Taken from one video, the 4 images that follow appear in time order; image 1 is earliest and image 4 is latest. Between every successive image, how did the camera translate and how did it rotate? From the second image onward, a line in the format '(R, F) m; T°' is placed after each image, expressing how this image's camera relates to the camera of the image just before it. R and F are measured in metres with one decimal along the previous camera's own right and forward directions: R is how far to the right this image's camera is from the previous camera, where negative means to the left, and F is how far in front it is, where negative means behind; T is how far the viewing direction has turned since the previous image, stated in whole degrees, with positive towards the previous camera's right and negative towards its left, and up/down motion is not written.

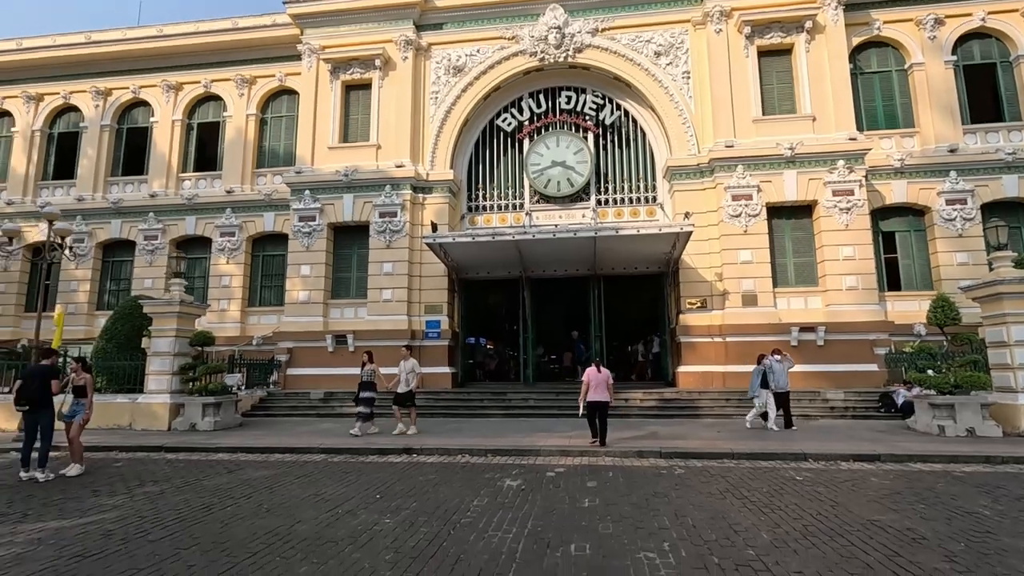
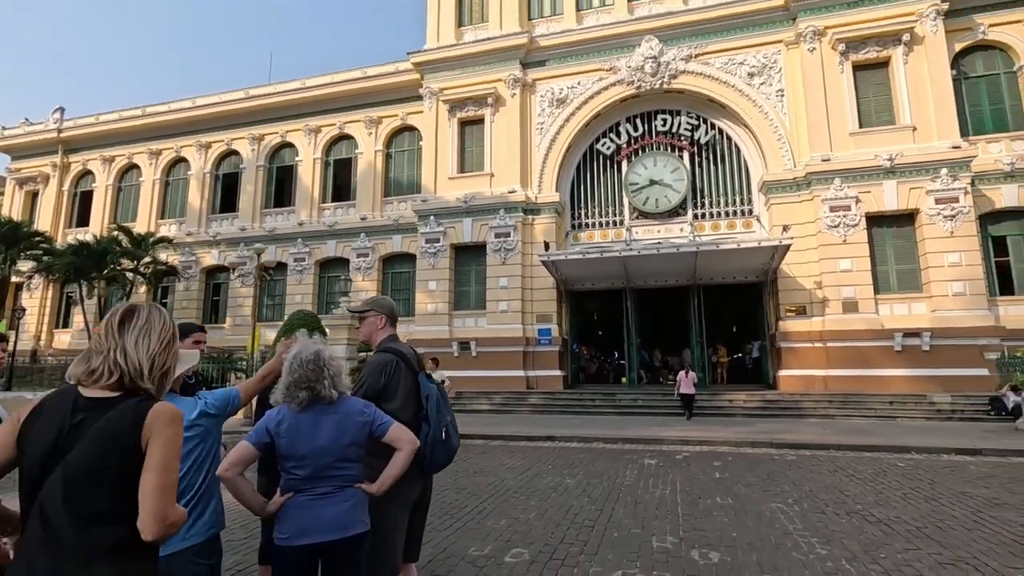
(-1.0, -2.1) m; -8°
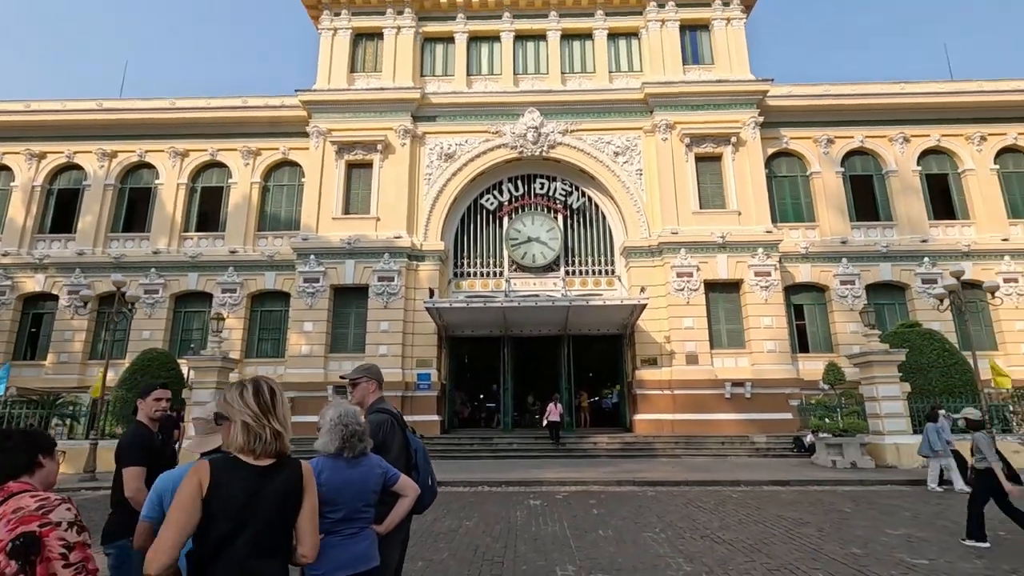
(-0.7, -0.7) m; +14°
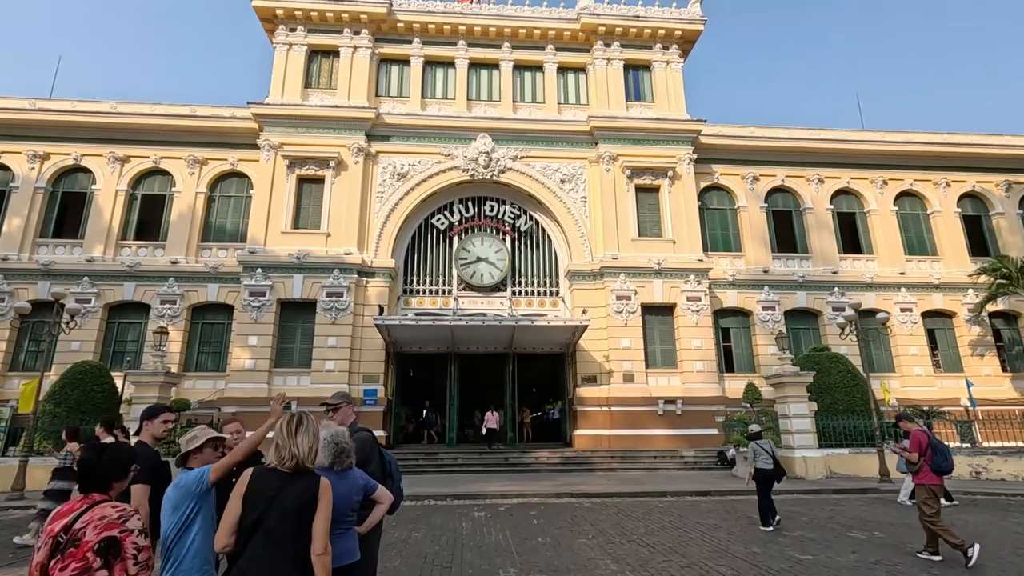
(-0.1, -0.8) m; +6°
